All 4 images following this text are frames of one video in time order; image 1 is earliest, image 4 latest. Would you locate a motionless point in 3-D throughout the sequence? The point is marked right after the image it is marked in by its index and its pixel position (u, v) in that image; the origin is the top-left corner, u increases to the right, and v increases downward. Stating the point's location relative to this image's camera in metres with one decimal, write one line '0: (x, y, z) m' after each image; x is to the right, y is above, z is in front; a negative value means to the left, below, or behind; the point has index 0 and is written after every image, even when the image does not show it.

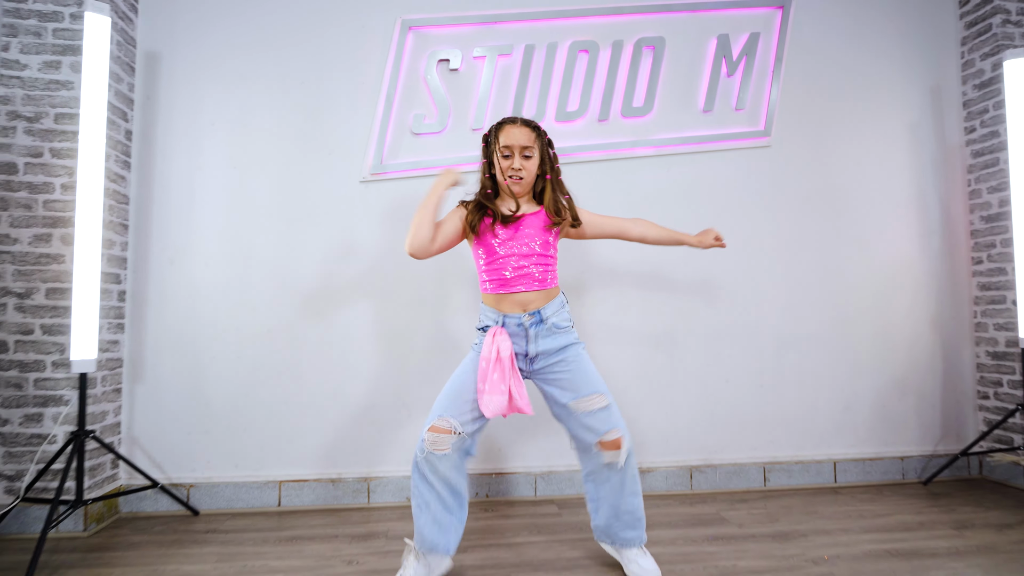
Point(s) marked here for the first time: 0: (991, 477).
0: (+2.2, -0.9, +2.3) m
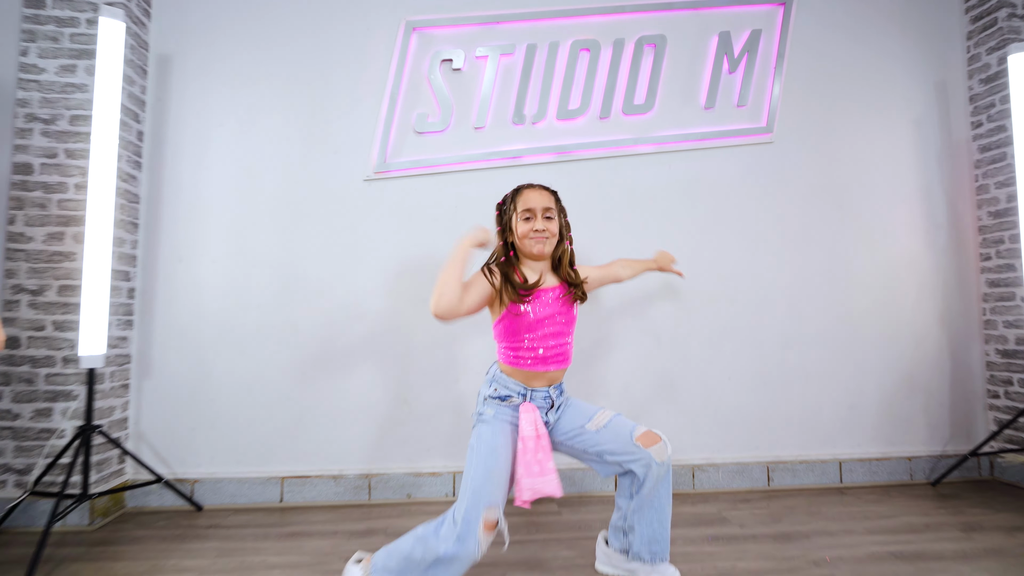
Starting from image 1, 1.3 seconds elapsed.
0: (+2.2, -0.9, +2.3) m
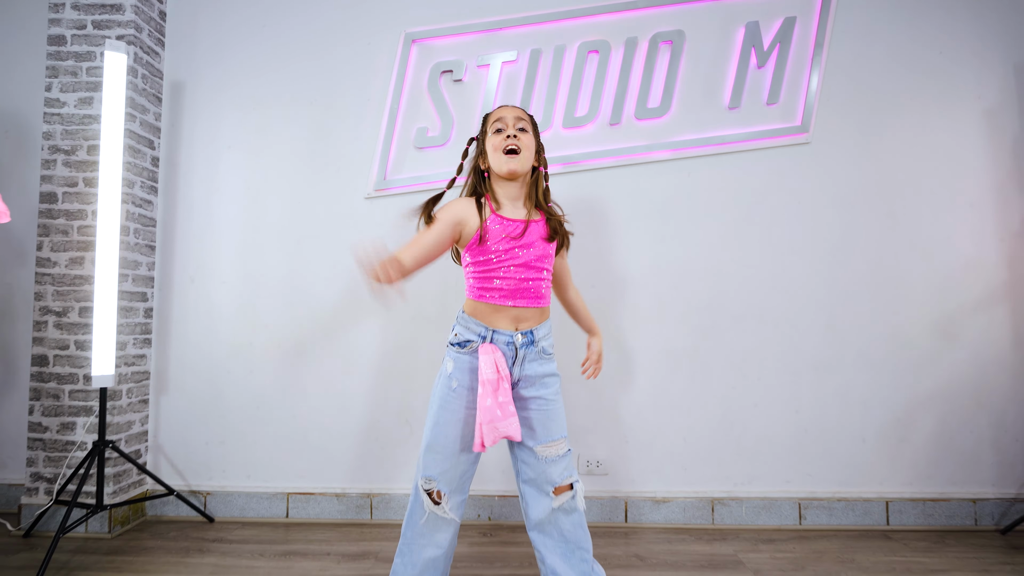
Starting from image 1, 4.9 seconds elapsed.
0: (+2.2, -0.9, +2.0) m
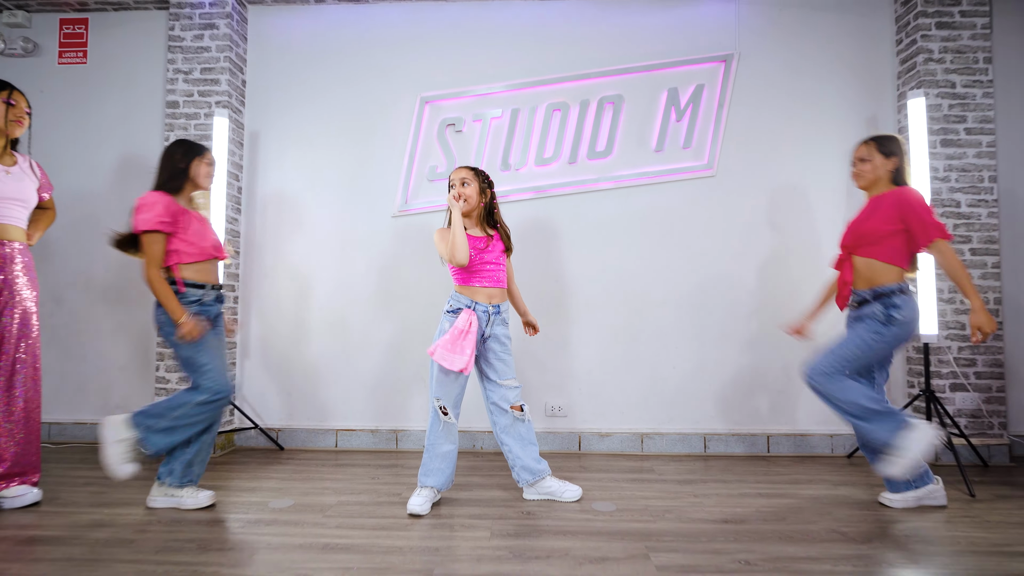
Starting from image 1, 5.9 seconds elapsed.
0: (+2.1, -0.9, +2.7) m
